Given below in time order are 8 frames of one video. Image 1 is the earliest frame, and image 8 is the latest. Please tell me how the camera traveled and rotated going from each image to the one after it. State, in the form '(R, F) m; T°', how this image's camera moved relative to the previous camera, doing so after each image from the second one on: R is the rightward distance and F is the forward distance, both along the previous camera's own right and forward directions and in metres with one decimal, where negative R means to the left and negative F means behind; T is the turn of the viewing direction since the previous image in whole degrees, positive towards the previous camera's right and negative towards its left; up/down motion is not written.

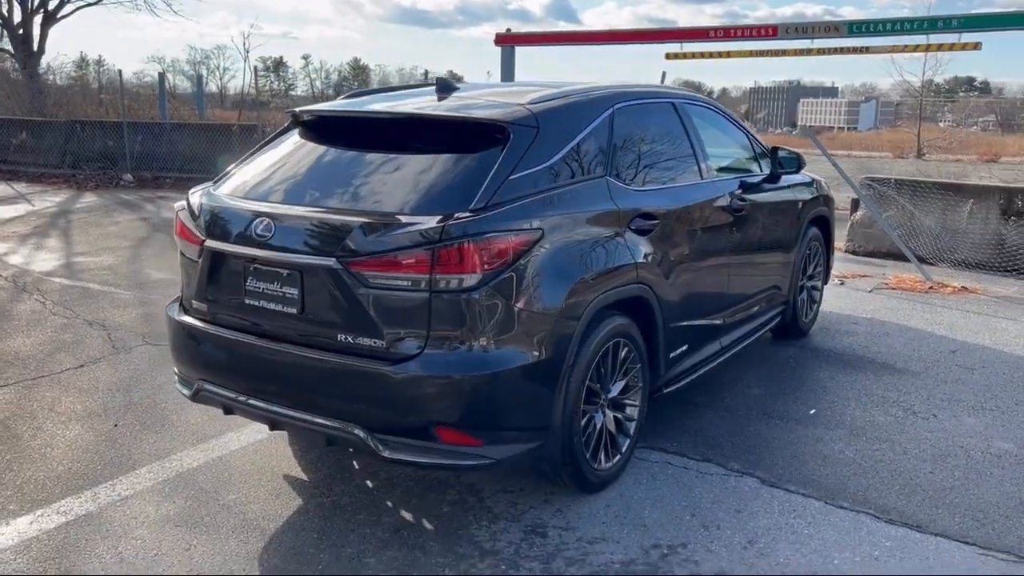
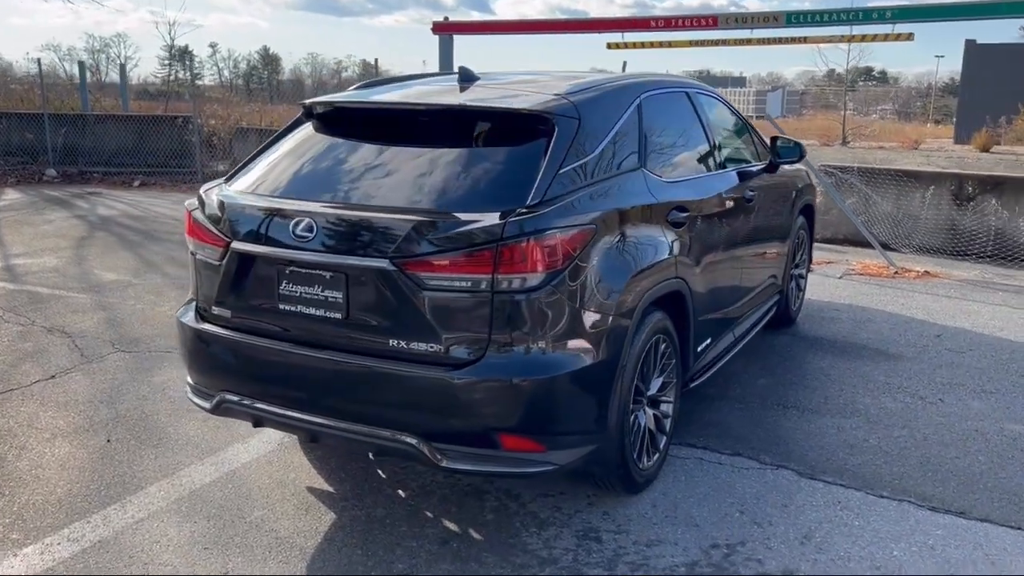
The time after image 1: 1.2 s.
(-0.5, +0.2) m; +5°
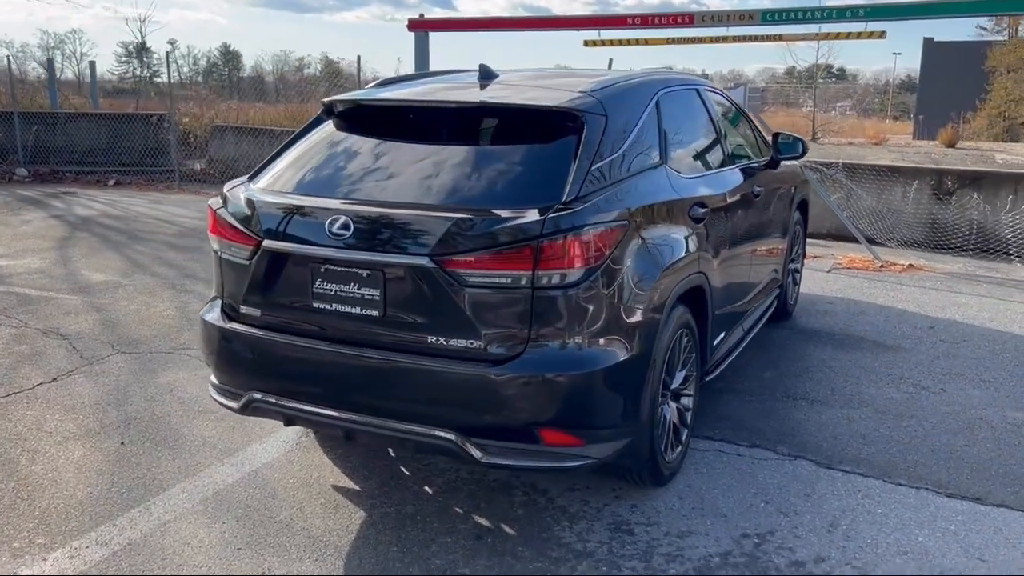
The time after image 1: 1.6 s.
(-0.3, 0.0) m; +2°
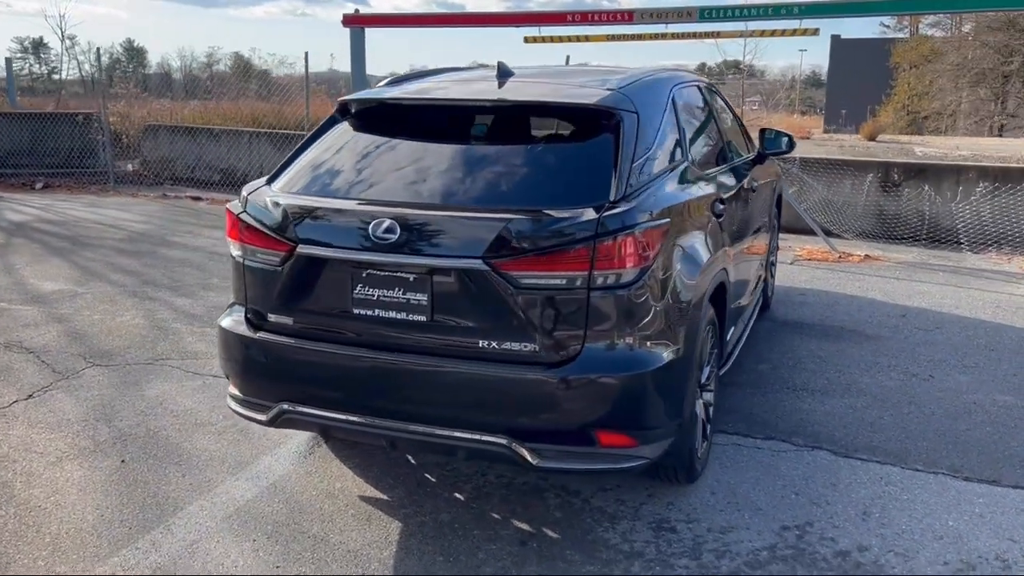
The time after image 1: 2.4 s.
(-0.4, +0.1) m; +5°
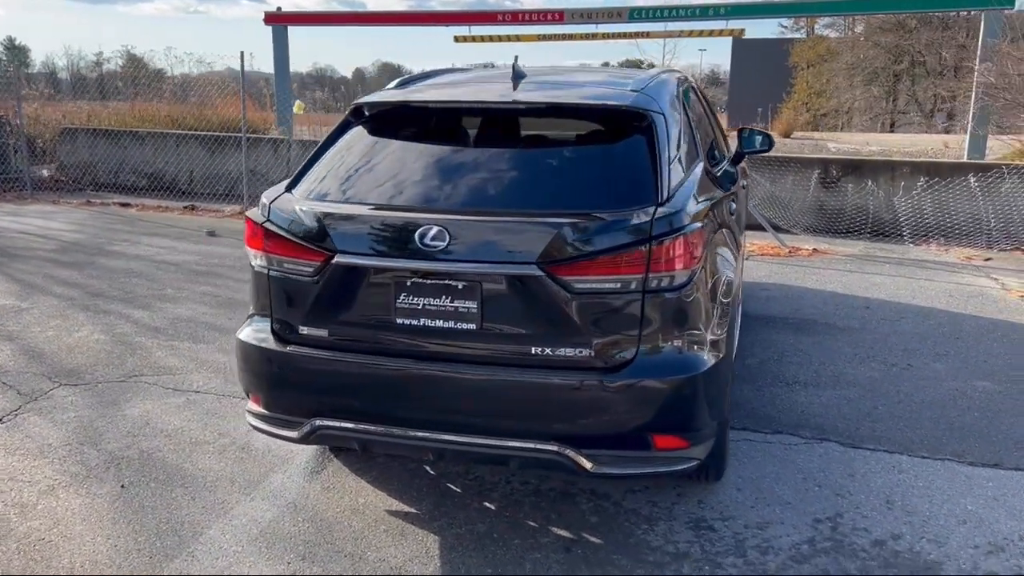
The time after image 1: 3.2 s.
(-0.5, +0.1) m; +6°
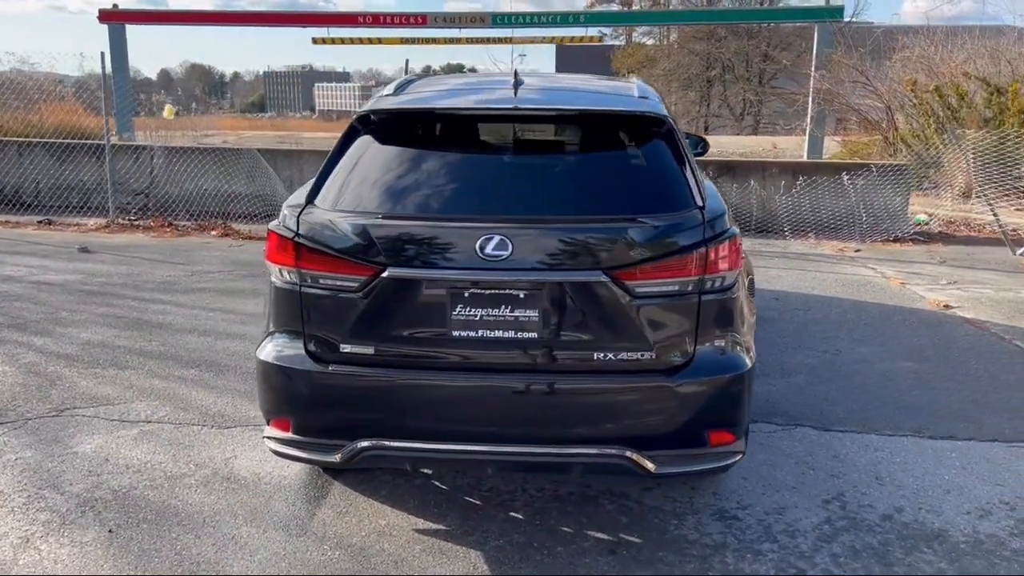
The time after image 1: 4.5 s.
(-0.8, +0.1) m; +11°
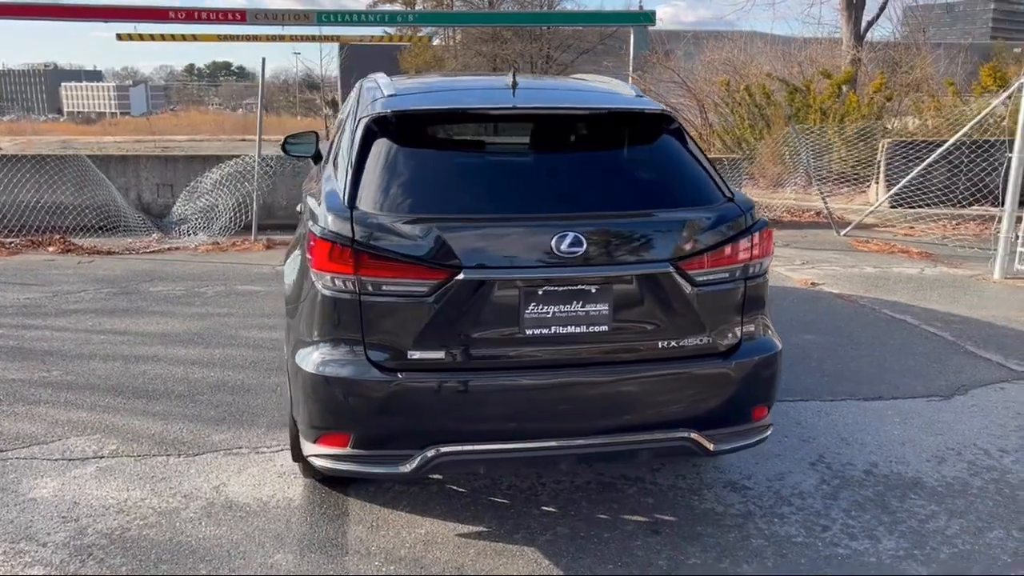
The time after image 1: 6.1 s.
(-0.9, +0.1) m; +14°
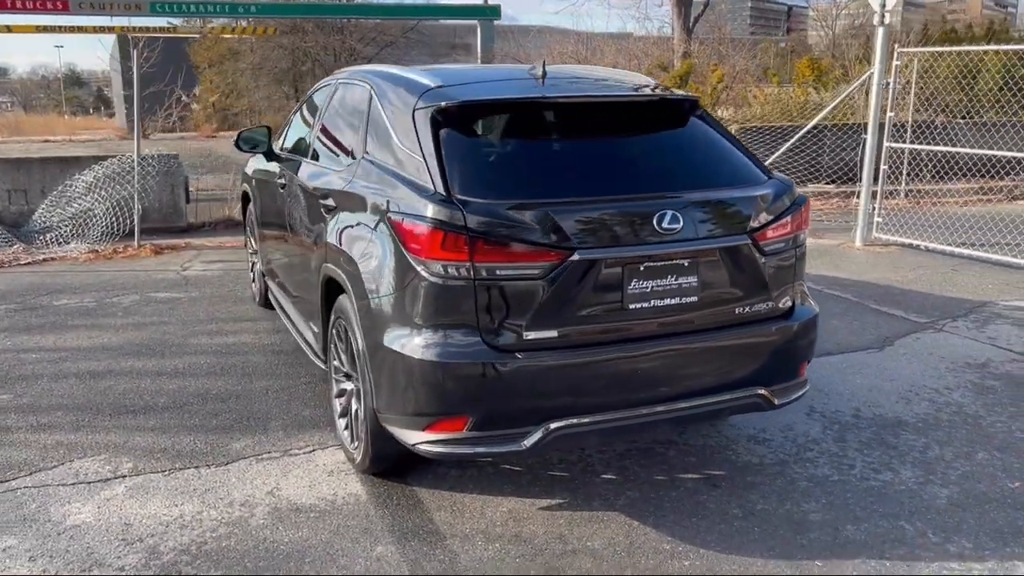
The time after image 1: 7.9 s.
(-1.1, 0.0) m; +13°
